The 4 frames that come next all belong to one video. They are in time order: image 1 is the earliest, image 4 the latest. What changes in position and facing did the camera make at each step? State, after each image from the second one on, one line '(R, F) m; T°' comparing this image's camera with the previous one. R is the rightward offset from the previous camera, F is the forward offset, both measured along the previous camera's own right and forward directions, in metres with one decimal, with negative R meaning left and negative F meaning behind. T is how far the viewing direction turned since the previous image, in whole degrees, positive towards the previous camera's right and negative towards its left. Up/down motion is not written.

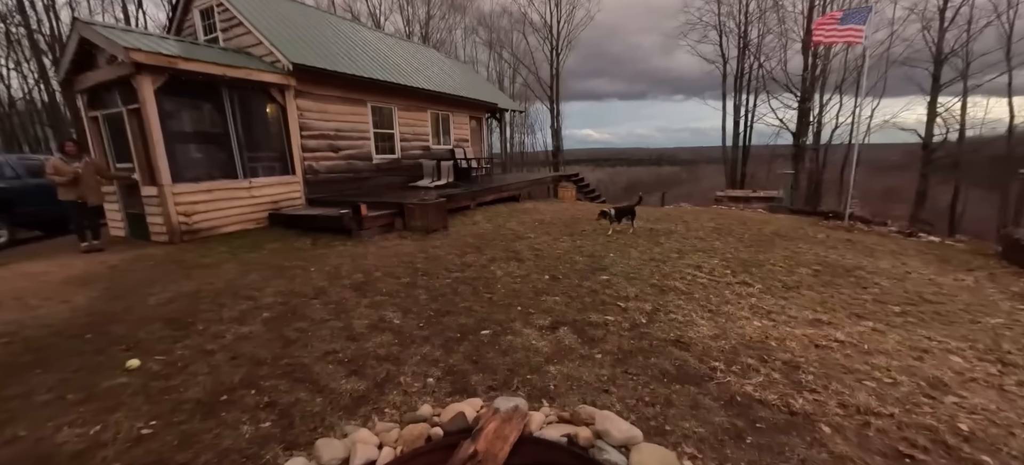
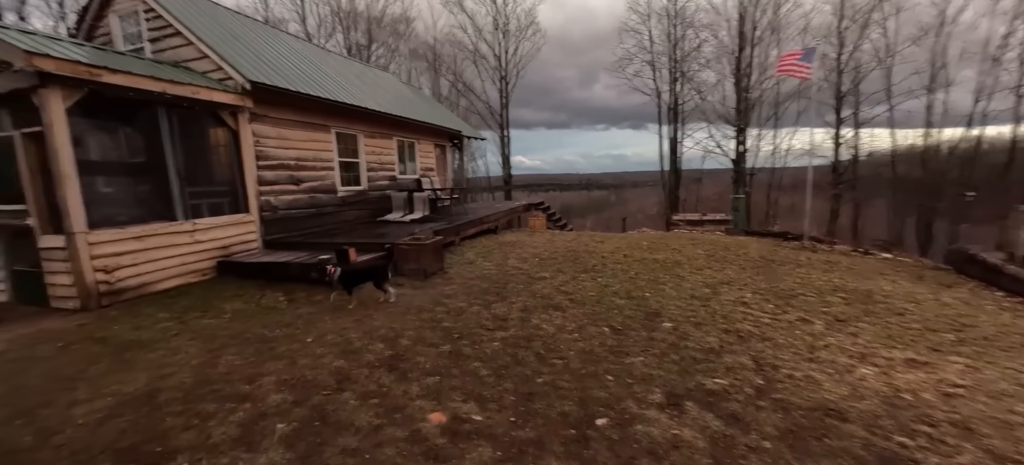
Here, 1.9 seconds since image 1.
(-1.1, +0.9) m; +9°
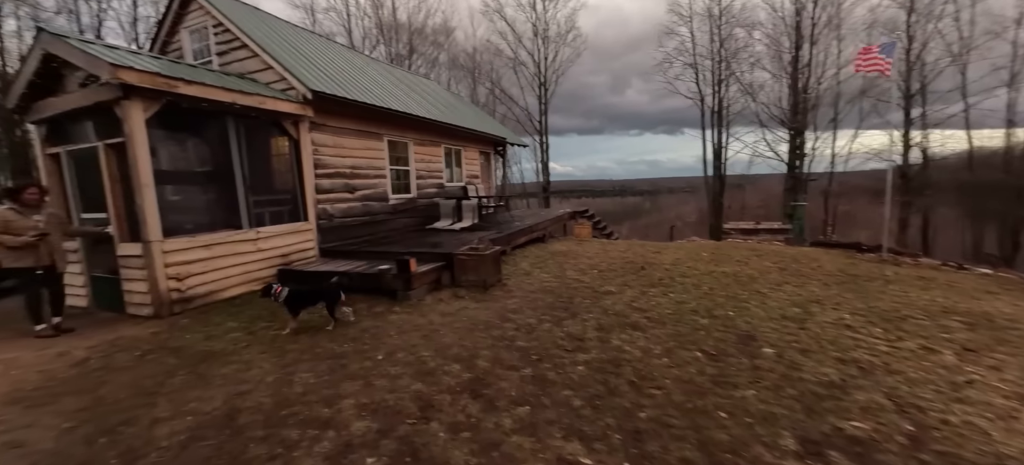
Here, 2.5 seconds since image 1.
(-0.4, +0.3) m; -4°
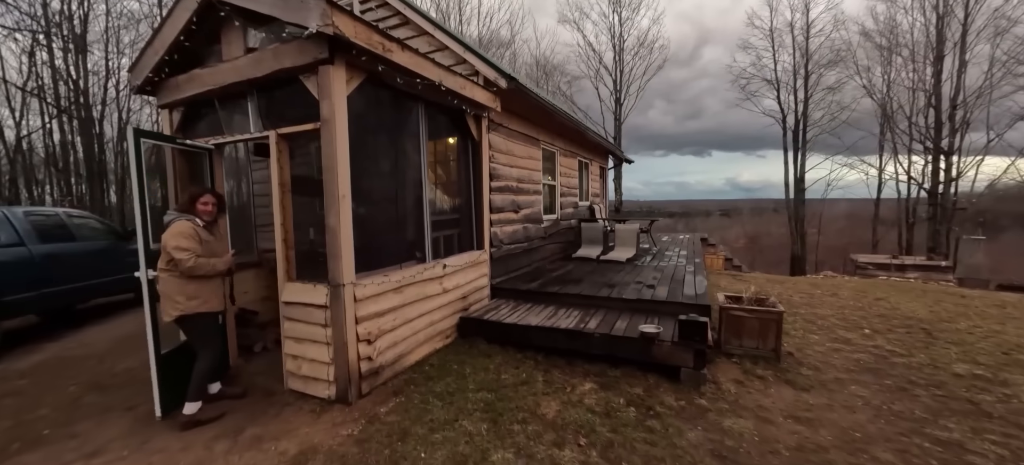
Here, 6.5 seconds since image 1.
(-2.8, +1.8) m; -3°
